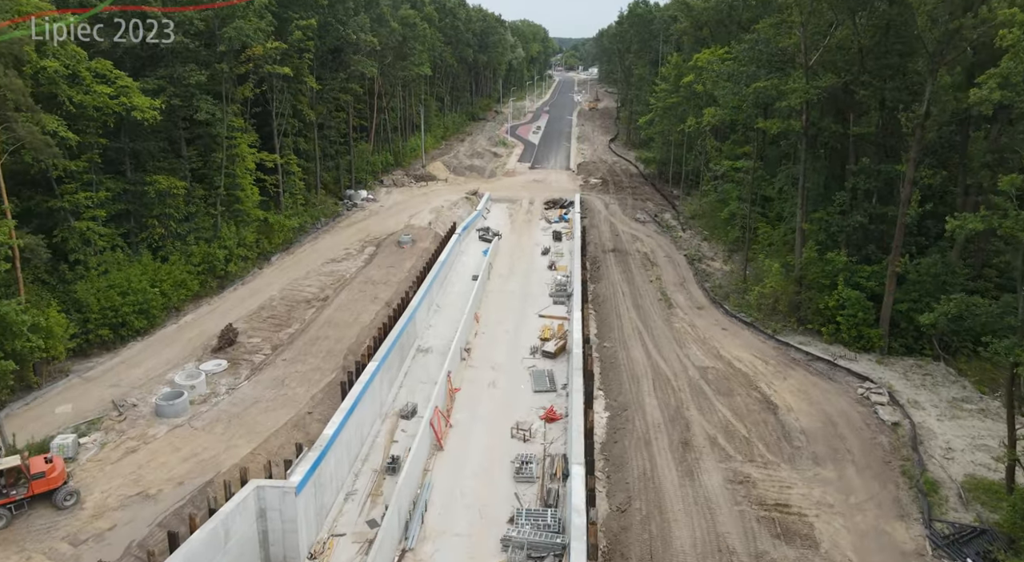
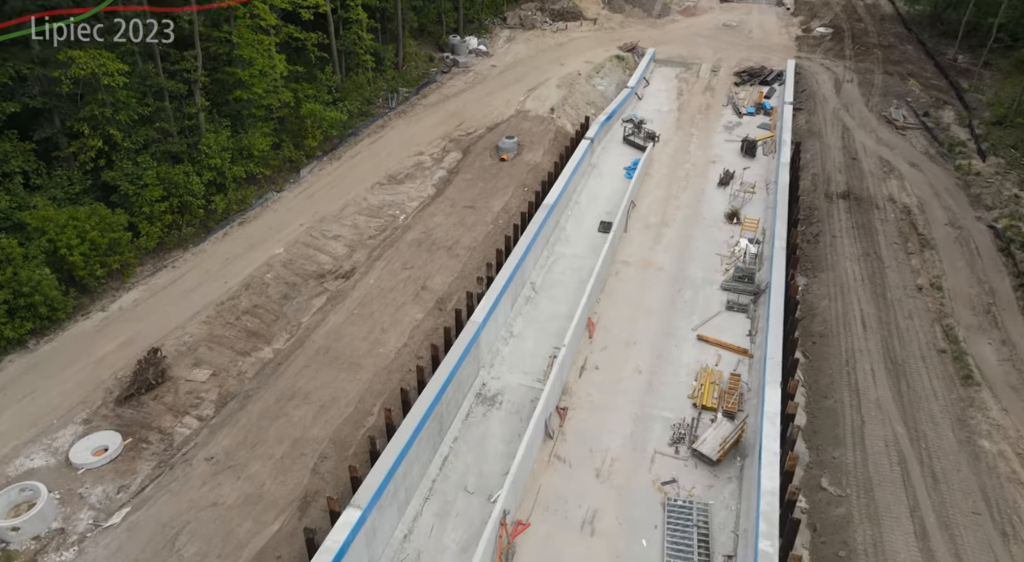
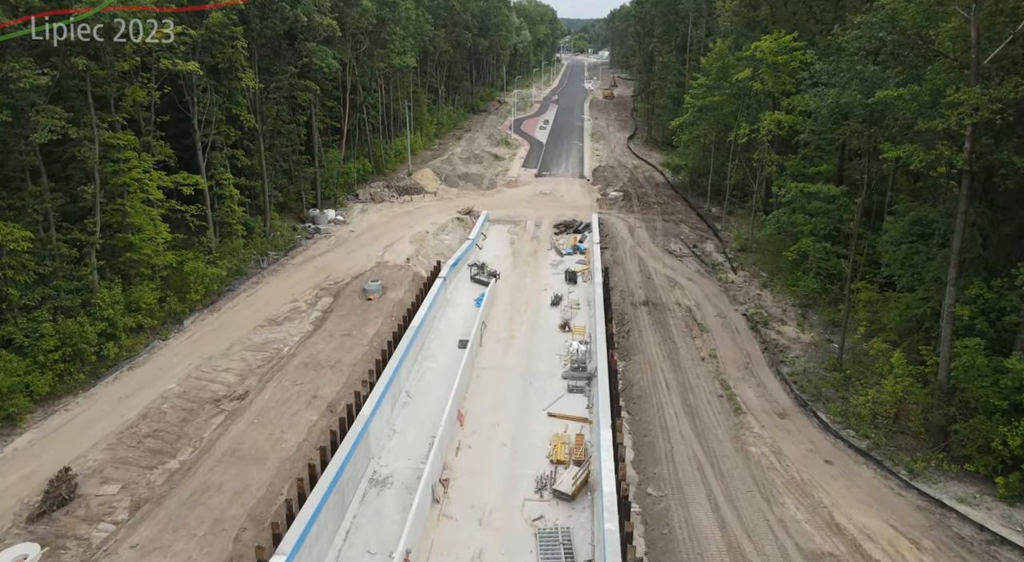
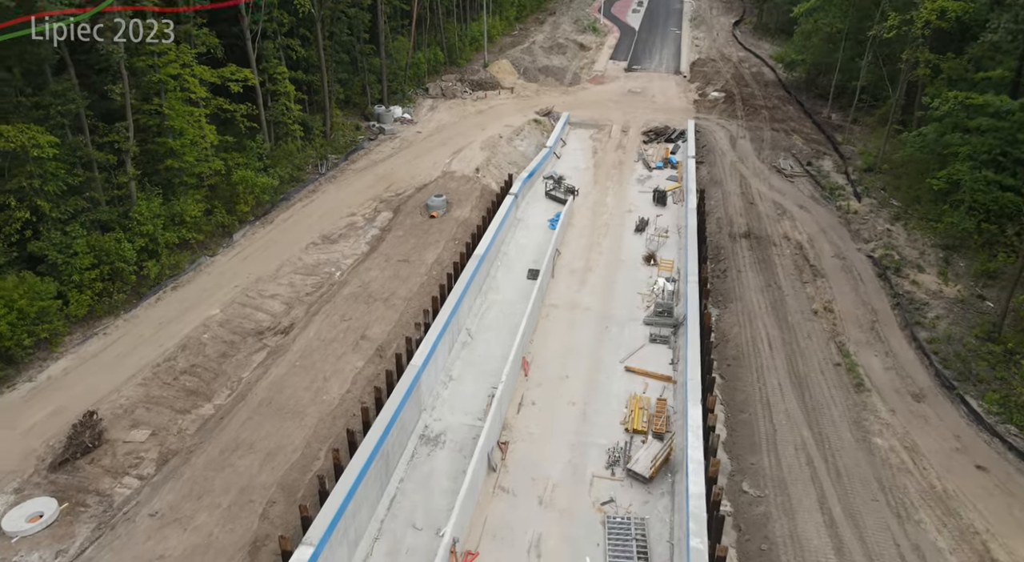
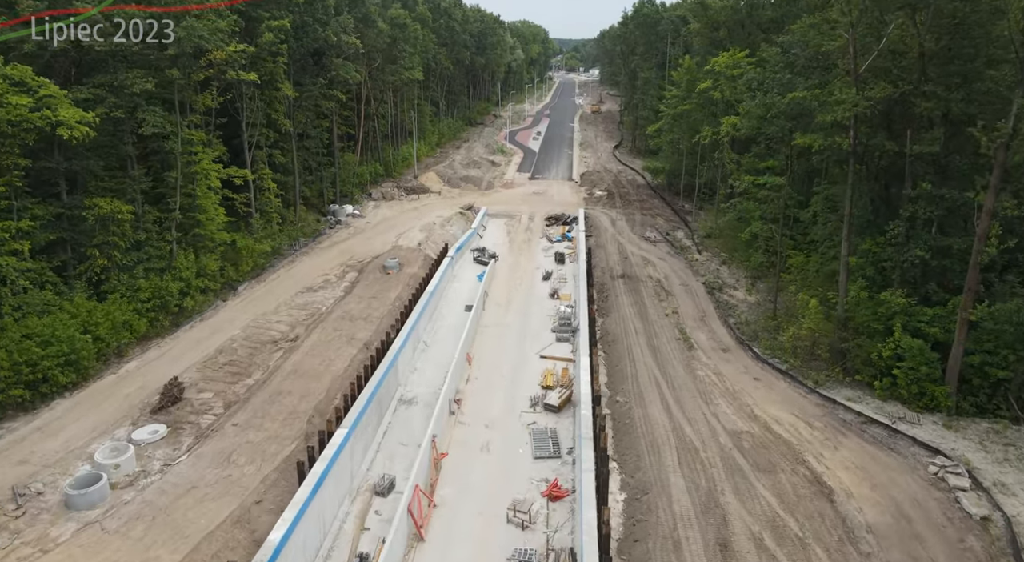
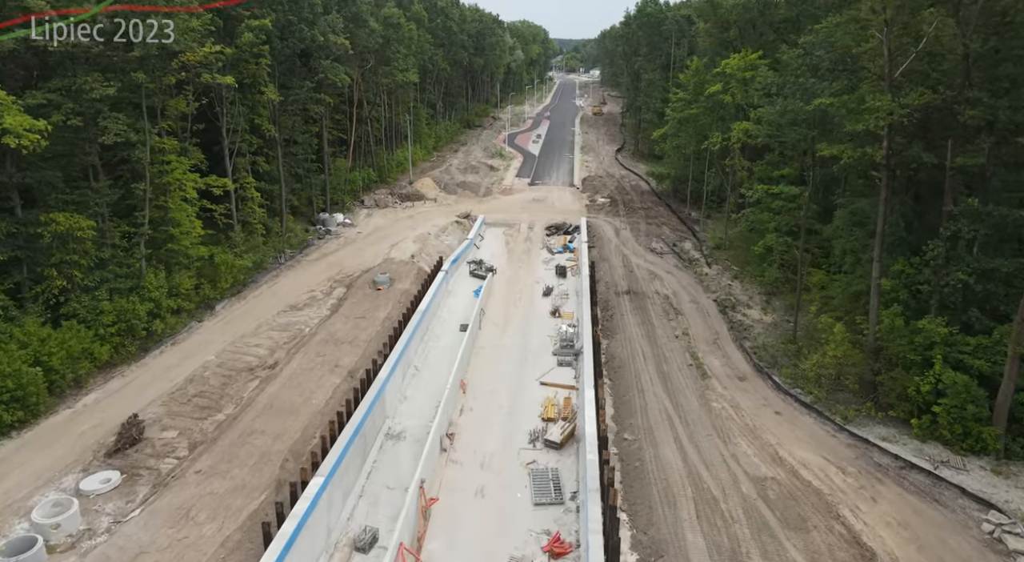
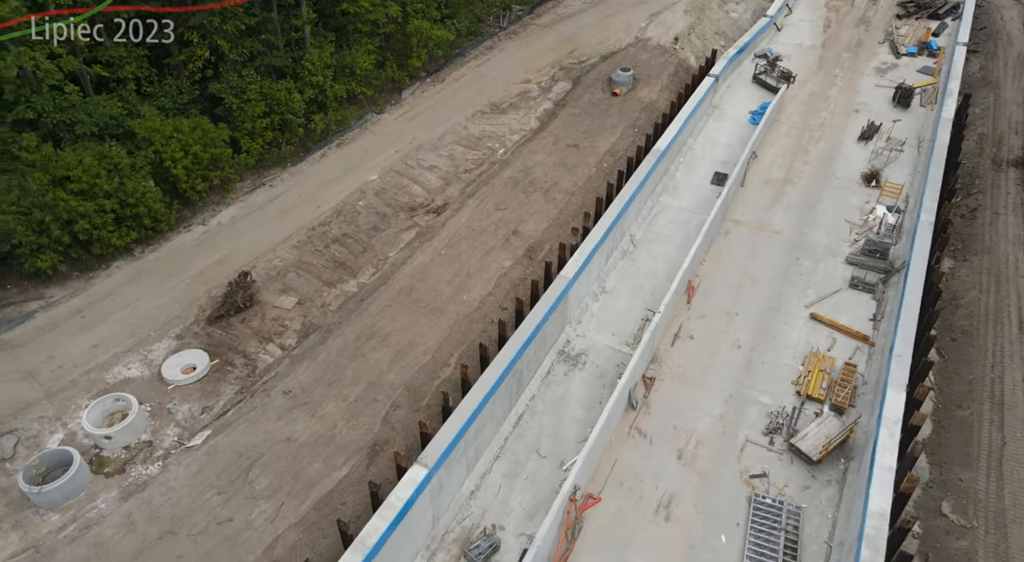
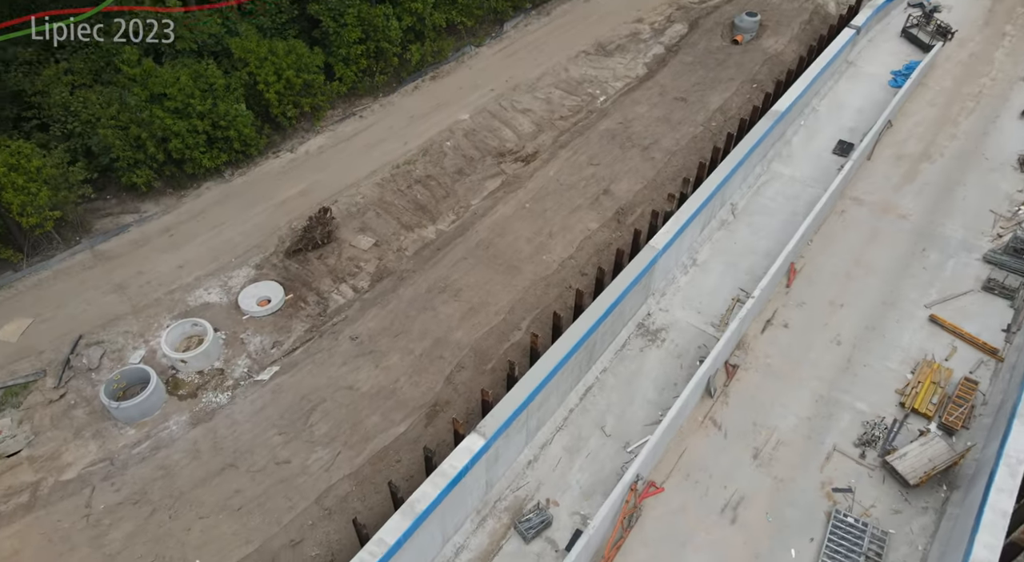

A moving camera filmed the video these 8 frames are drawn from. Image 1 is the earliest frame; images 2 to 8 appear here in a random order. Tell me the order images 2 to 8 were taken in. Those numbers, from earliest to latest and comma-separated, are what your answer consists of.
5, 6, 3, 4, 2, 7, 8
